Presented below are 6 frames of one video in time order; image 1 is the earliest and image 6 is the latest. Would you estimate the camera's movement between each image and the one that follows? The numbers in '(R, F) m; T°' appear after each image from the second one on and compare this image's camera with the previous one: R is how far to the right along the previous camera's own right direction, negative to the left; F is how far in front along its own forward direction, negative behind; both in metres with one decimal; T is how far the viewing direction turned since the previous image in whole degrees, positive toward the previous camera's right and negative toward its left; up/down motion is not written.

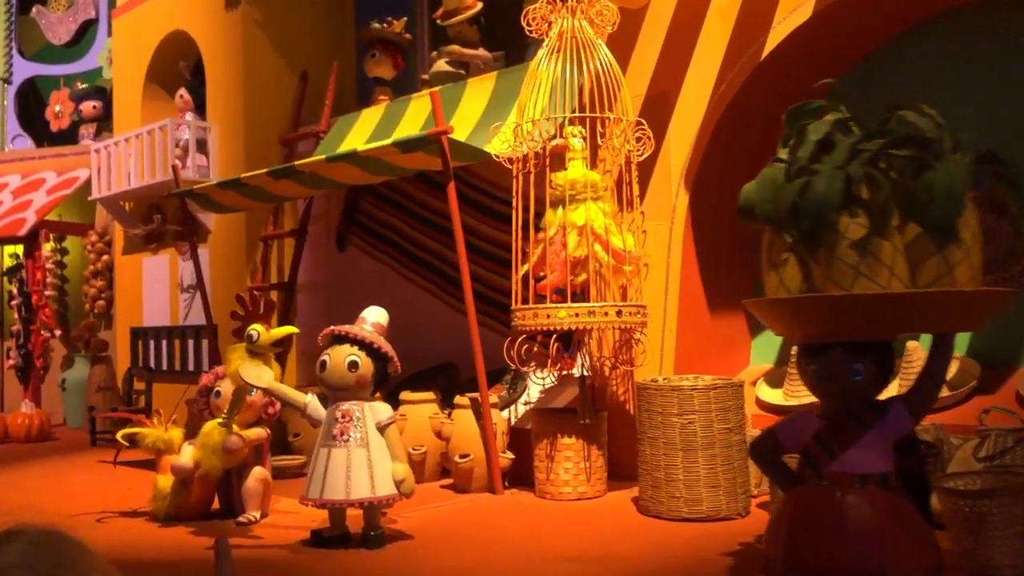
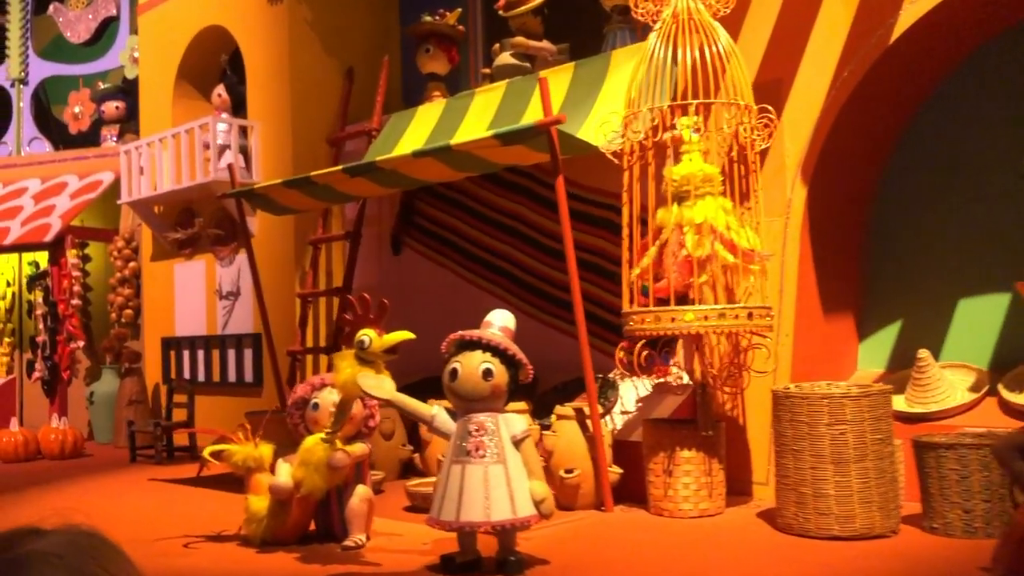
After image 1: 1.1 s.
(-0.4, +0.2) m; +1°
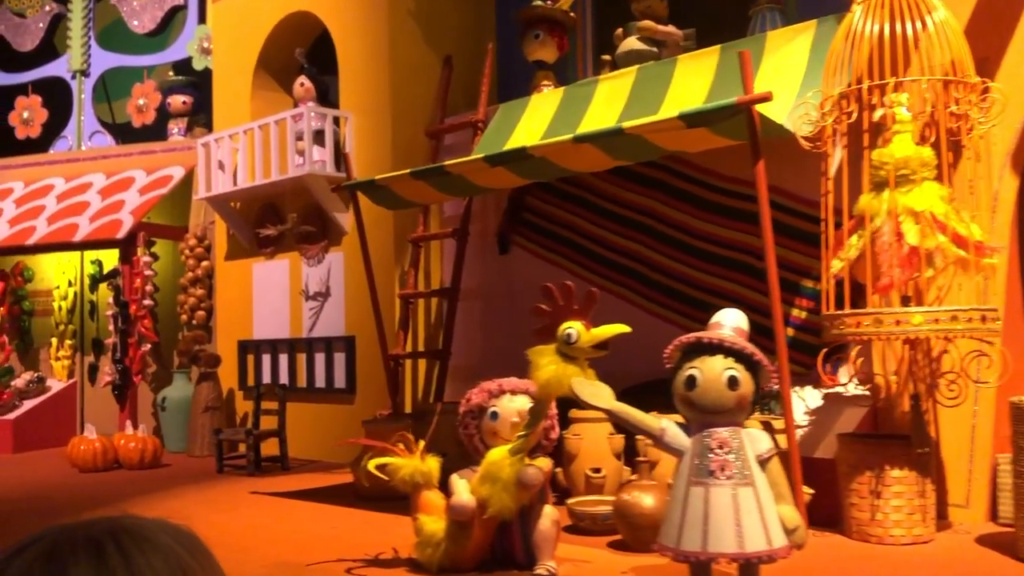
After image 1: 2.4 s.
(-0.5, +0.3) m; 0°
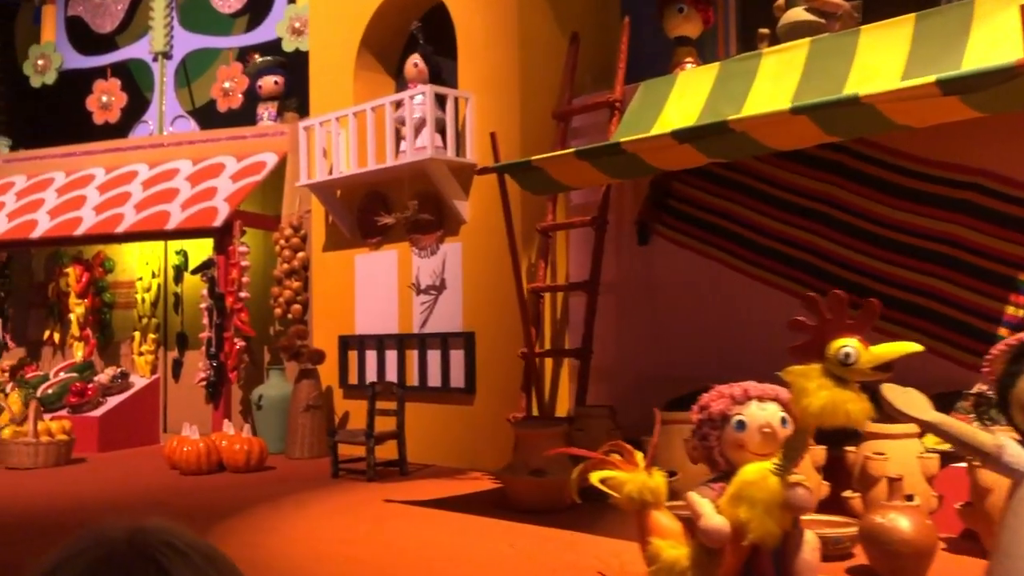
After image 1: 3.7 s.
(-0.5, +0.3) m; -1°
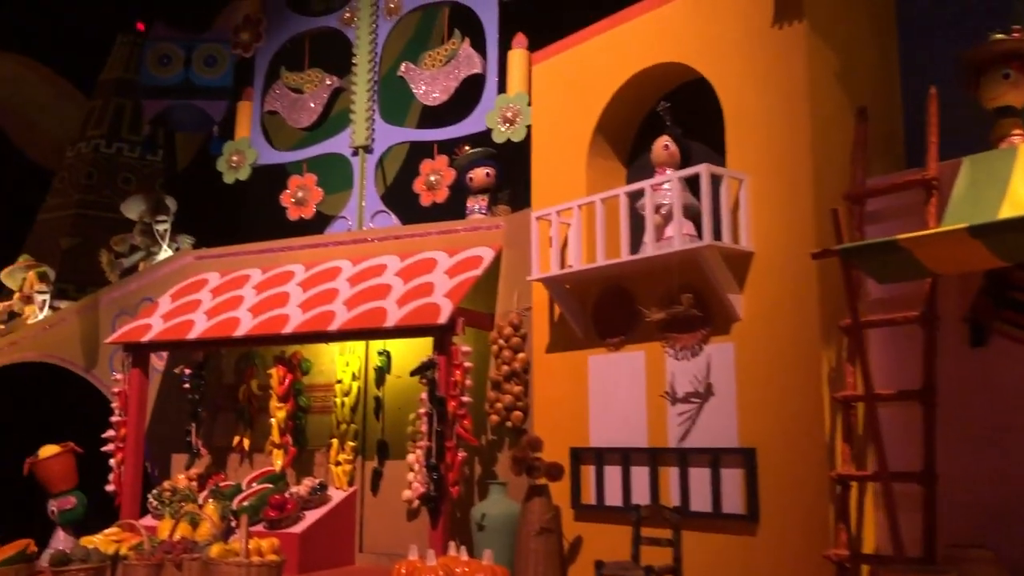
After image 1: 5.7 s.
(-0.8, +0.5) m; -6°
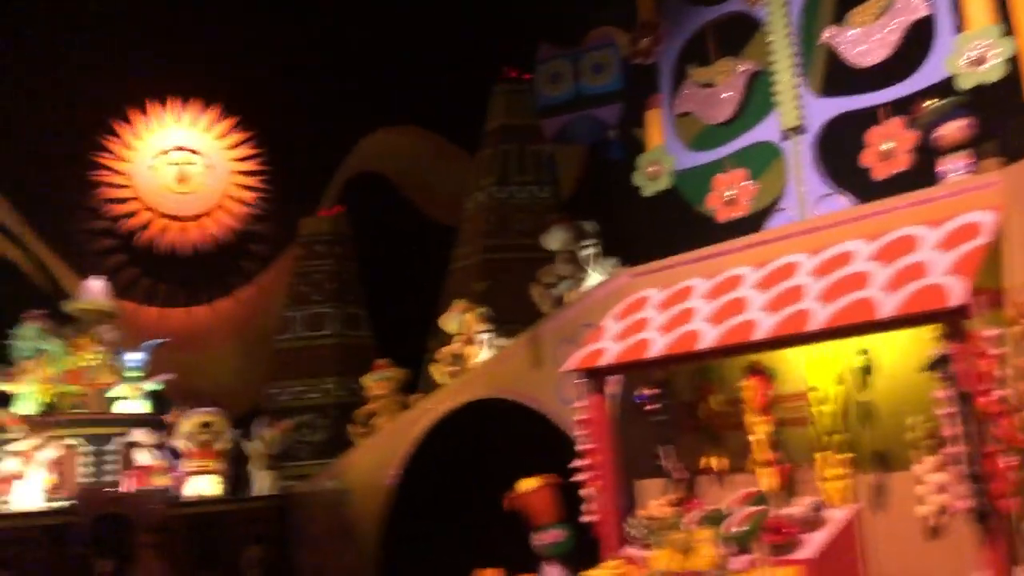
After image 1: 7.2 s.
(-0.6, +0.3) m; -22°
